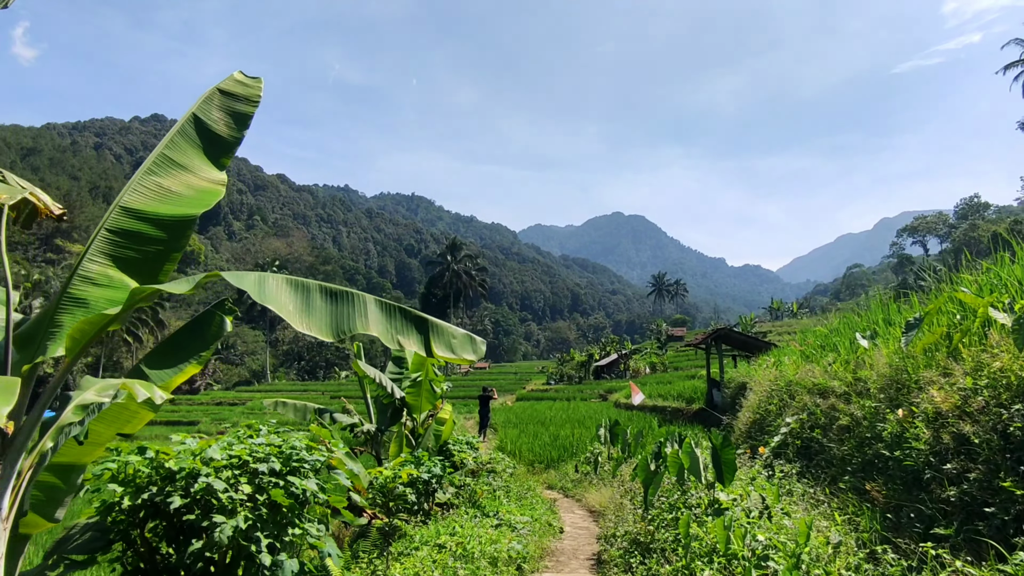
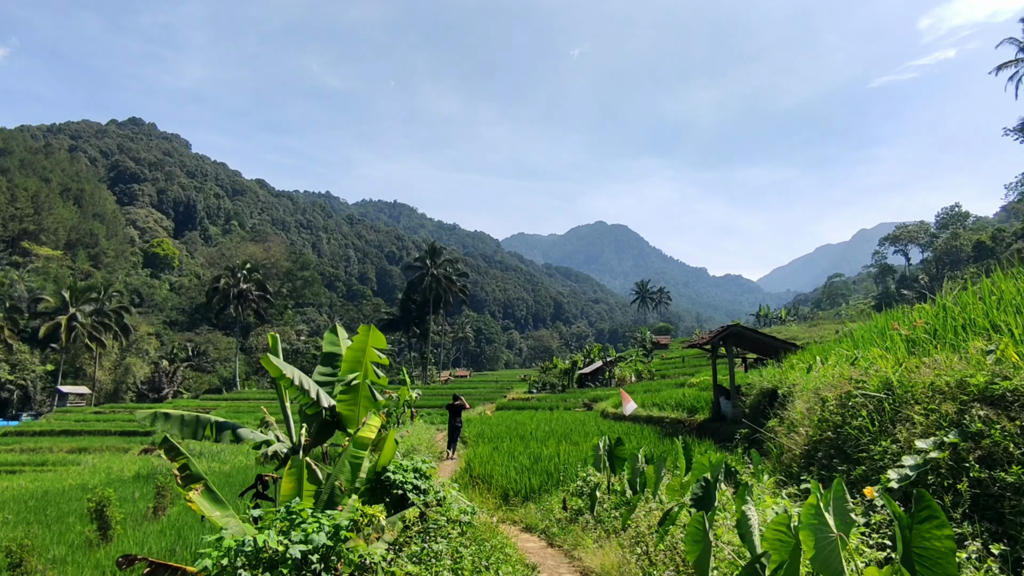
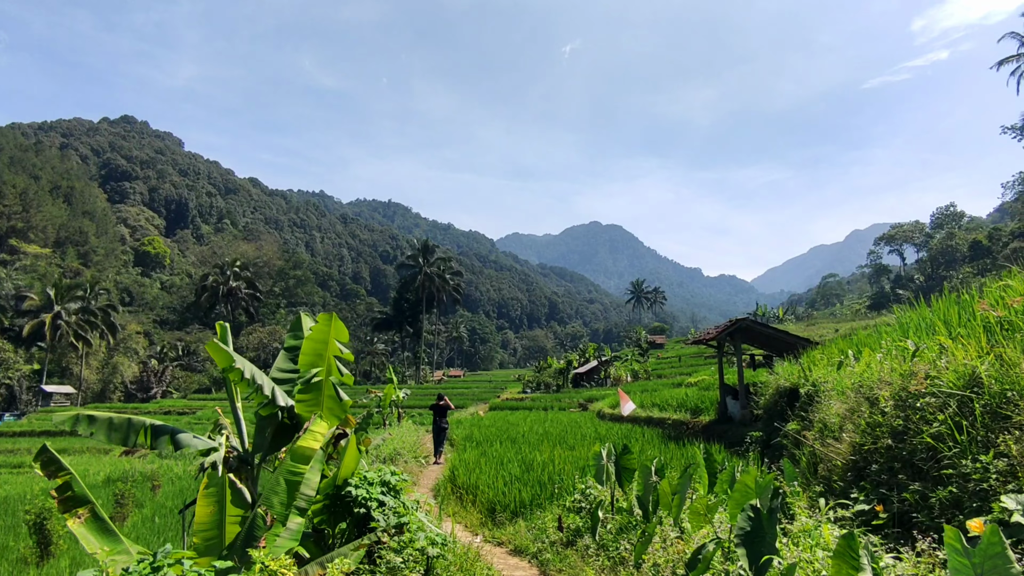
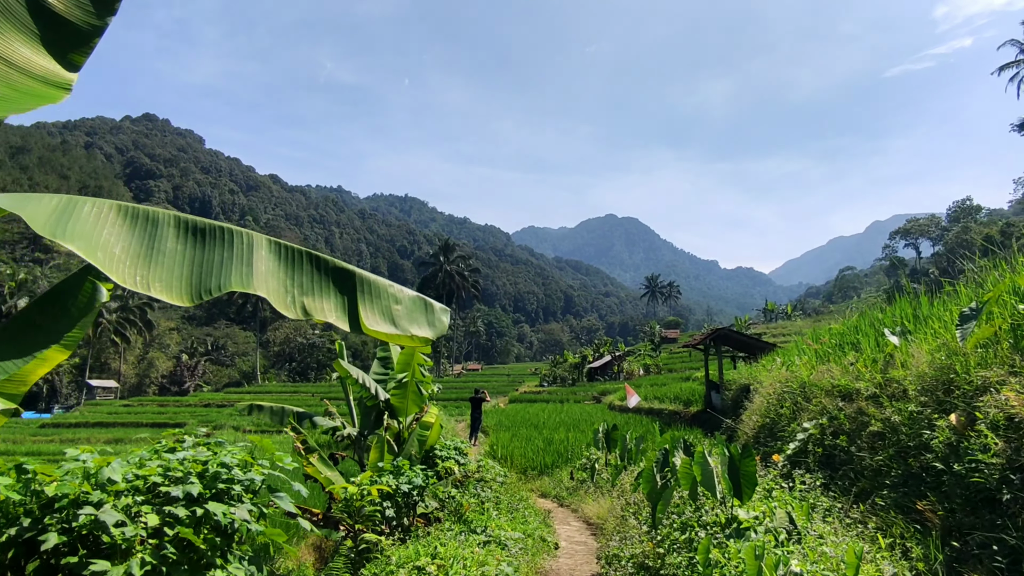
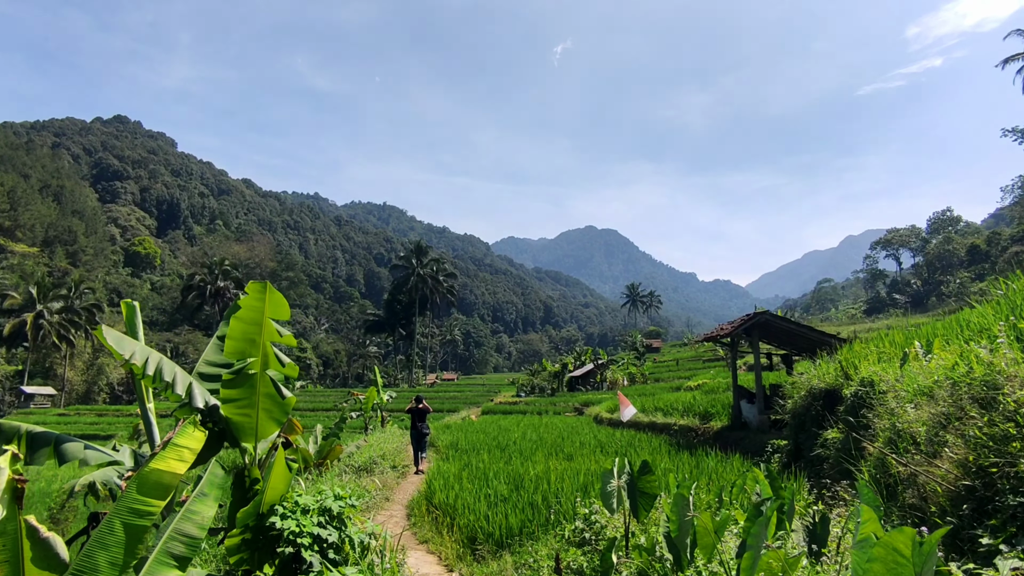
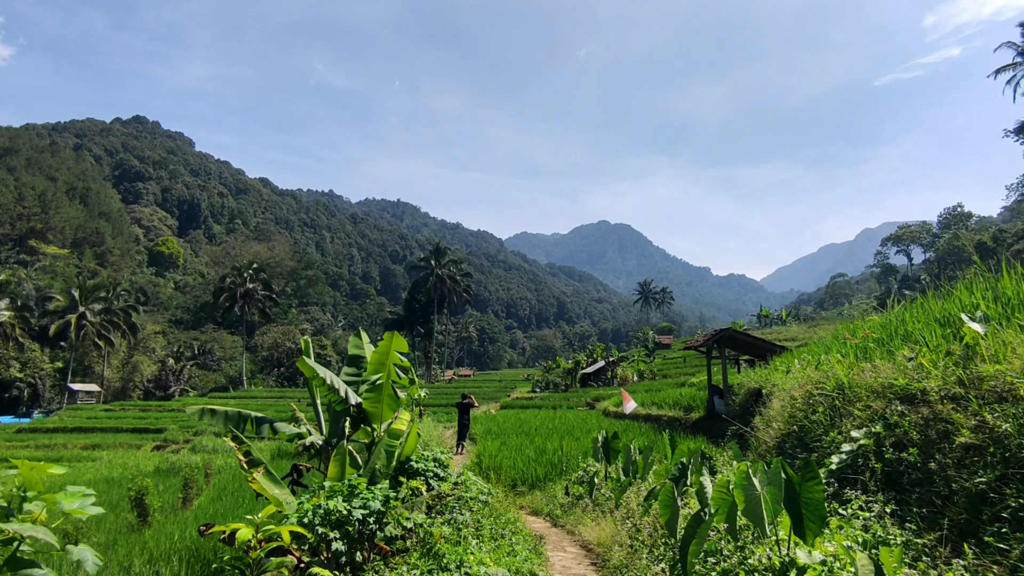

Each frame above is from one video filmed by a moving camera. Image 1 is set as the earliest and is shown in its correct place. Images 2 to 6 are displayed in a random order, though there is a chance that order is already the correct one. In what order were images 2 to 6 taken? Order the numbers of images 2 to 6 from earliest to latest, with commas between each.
4, 6, 2, 3, 5
